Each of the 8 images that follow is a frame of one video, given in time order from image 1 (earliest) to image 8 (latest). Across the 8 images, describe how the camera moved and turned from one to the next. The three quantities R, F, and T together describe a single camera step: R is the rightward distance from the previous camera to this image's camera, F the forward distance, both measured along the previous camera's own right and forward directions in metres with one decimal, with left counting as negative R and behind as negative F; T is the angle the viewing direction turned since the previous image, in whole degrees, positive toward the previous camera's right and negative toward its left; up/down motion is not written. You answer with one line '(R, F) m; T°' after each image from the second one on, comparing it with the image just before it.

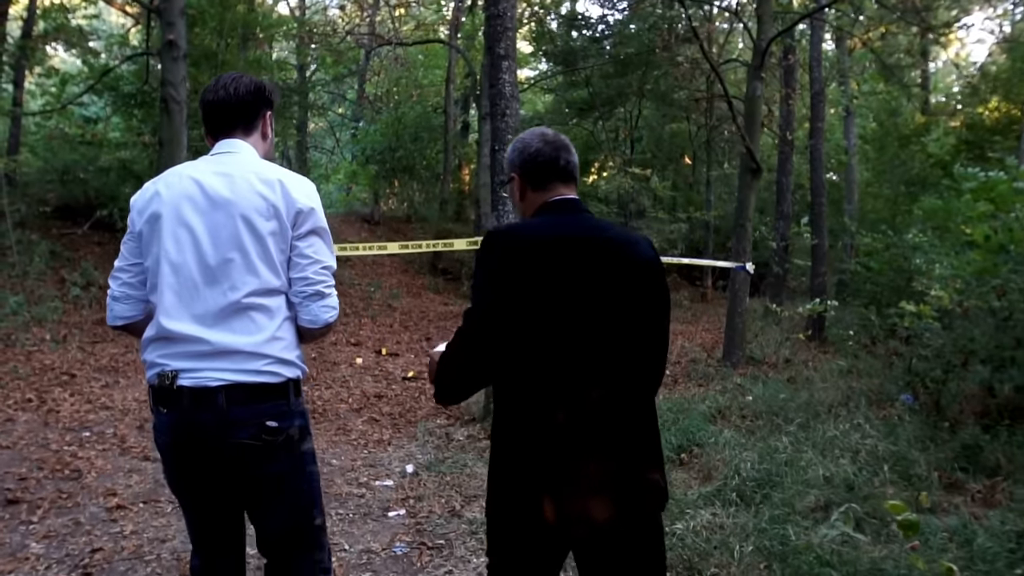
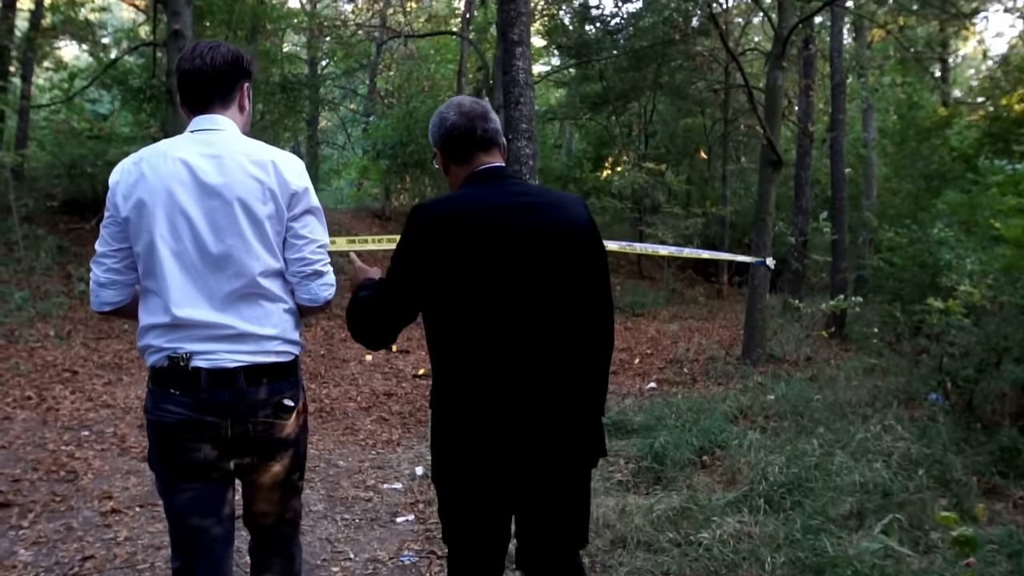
(0.0, +0.3) m; -1°
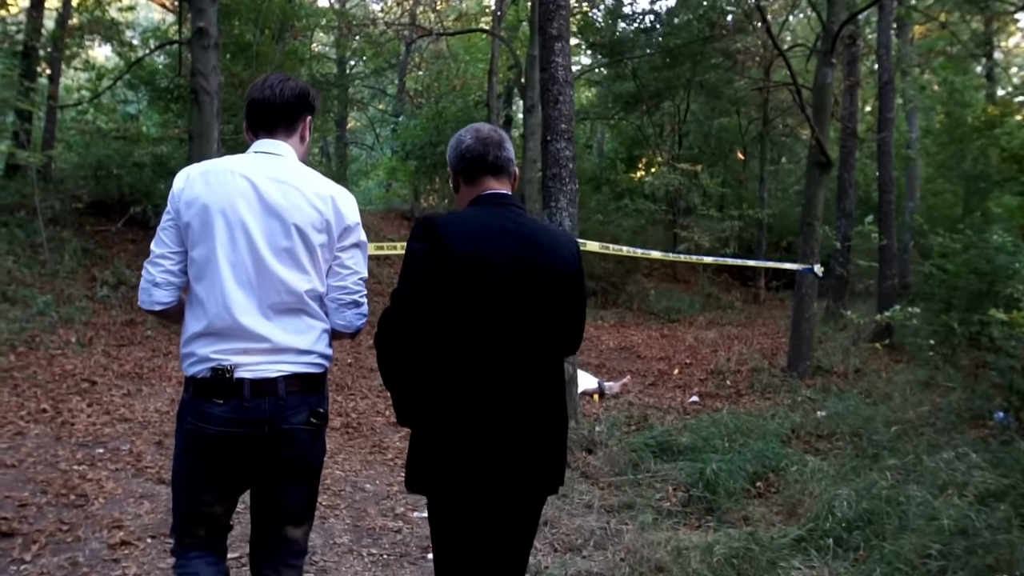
(-0.1, +0.5) m; -2°
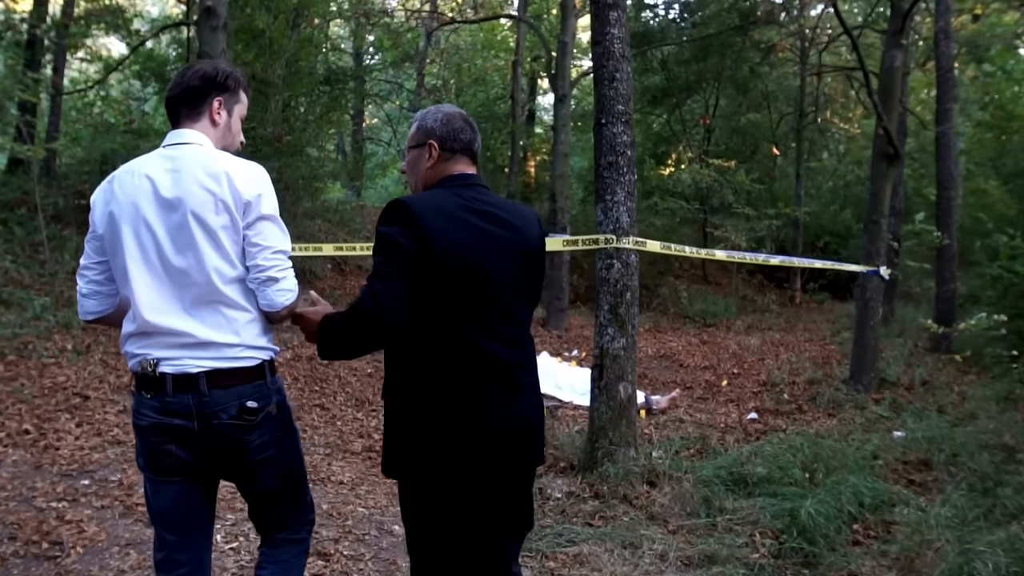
(-0.2, +0.9) m; -1°
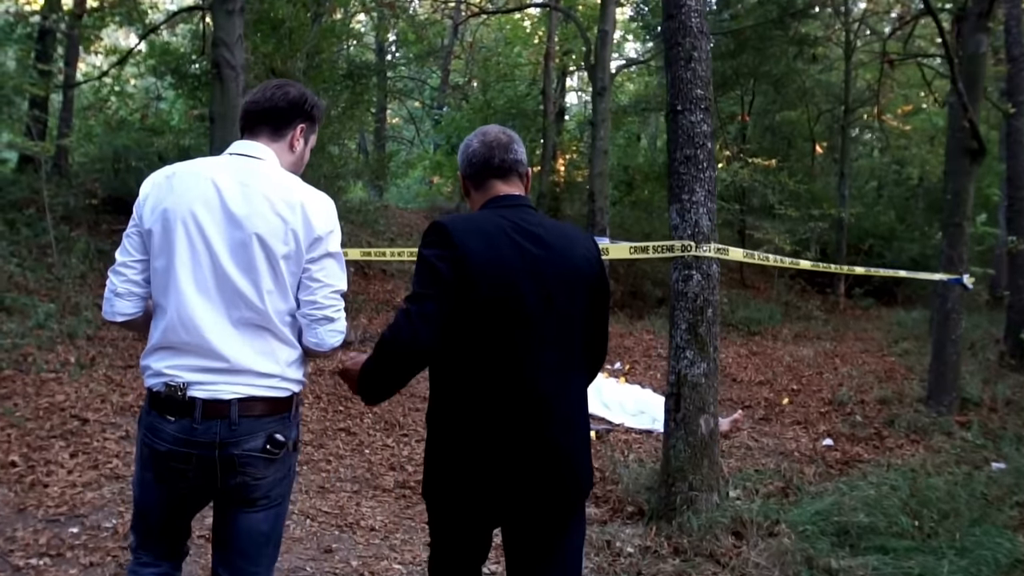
(-0.2, +0.9) m; -1°
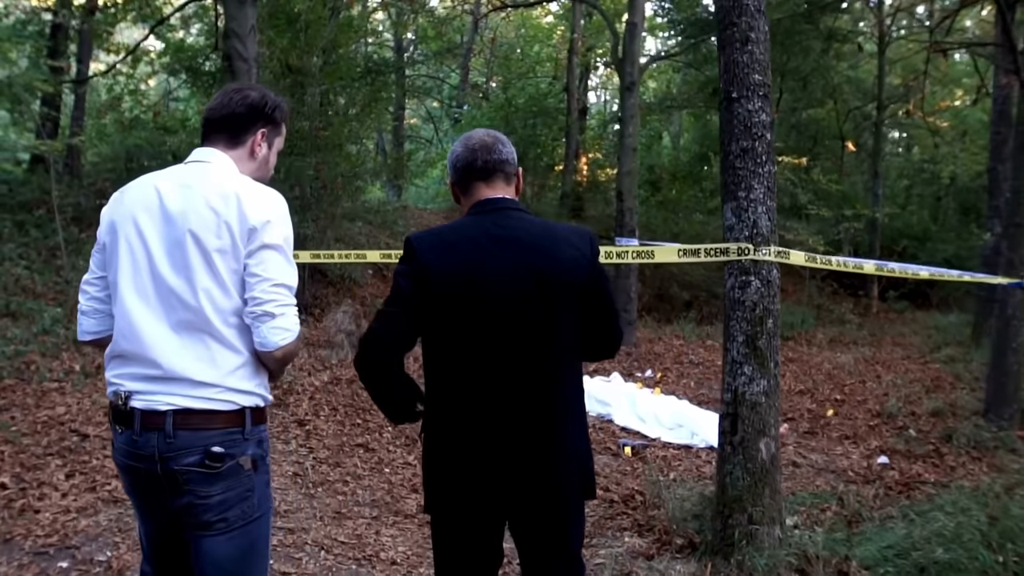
(-0.1, +0.5) m; -1°
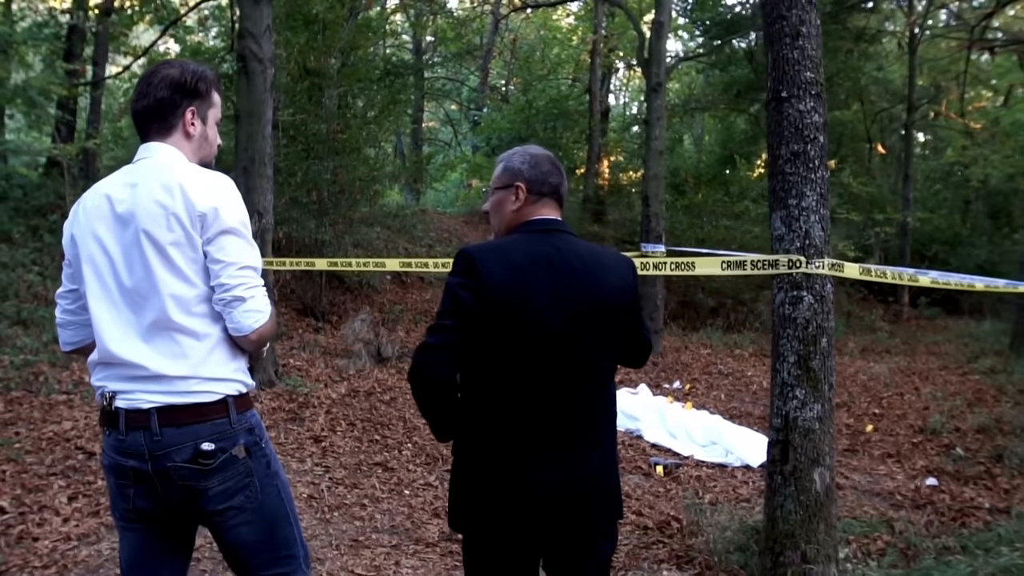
(-0.1, +0.3) m; -1°
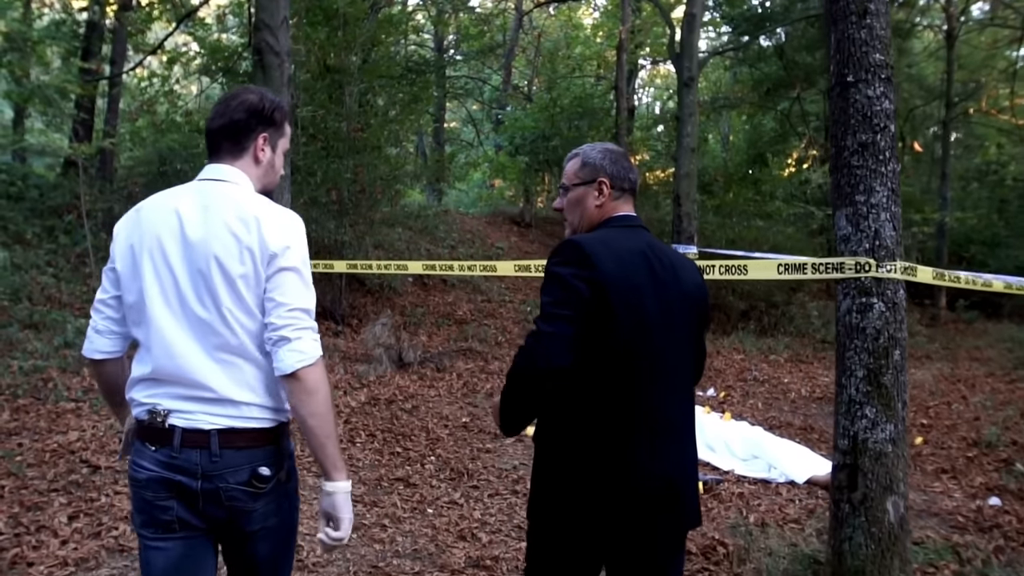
(-0.1, +0.4) m; -1°
